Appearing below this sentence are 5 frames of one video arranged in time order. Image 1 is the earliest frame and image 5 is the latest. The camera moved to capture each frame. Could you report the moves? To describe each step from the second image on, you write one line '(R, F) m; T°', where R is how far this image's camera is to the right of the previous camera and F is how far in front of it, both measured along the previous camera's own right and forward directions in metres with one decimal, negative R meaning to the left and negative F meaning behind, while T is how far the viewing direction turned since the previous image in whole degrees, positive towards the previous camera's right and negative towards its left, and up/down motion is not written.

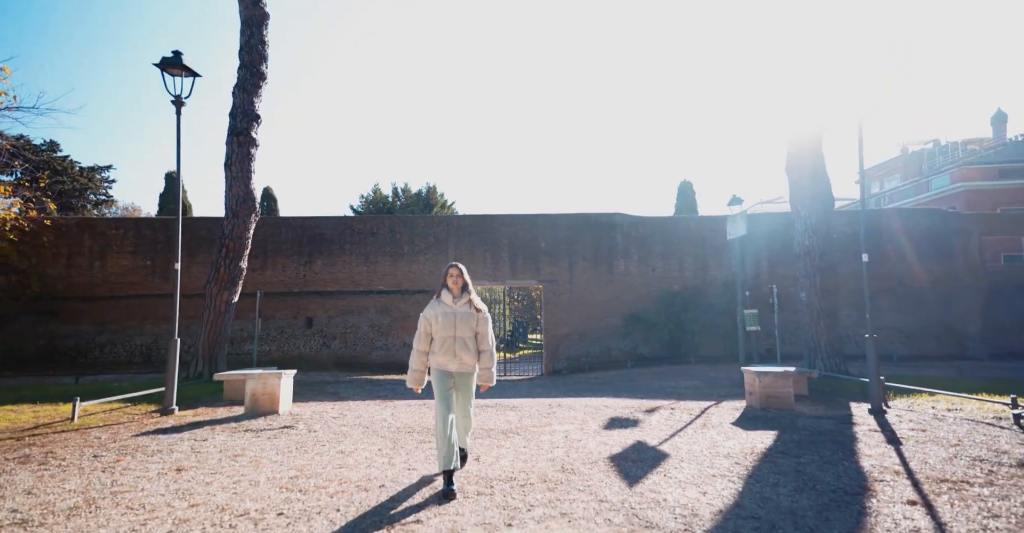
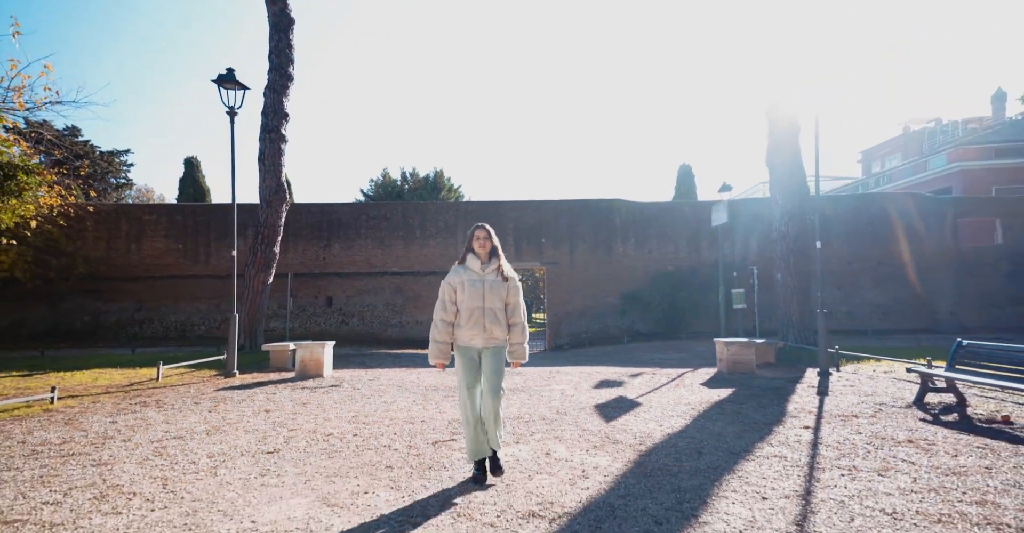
(0.0, -1.5) m; 0°
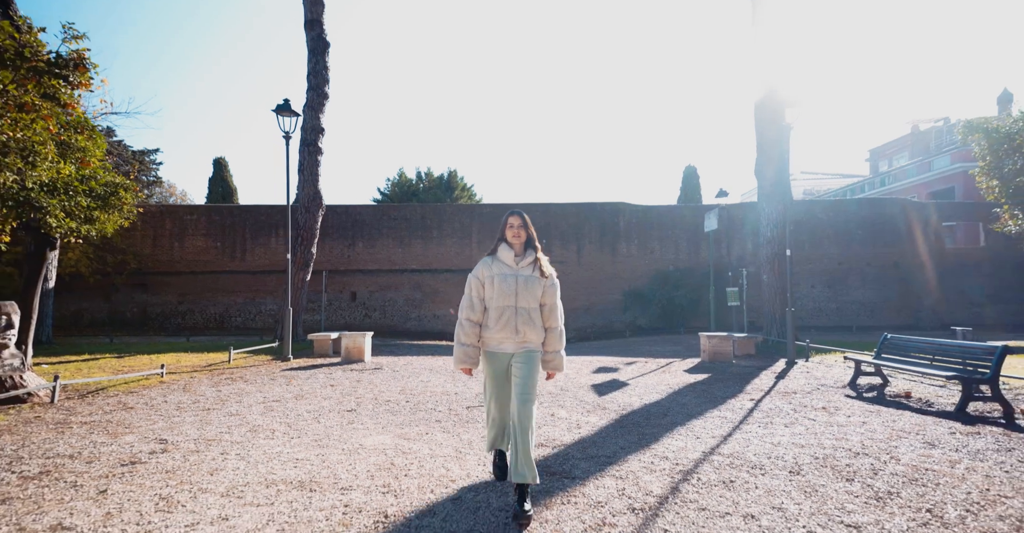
(-0.1, -1.7) m; -1°
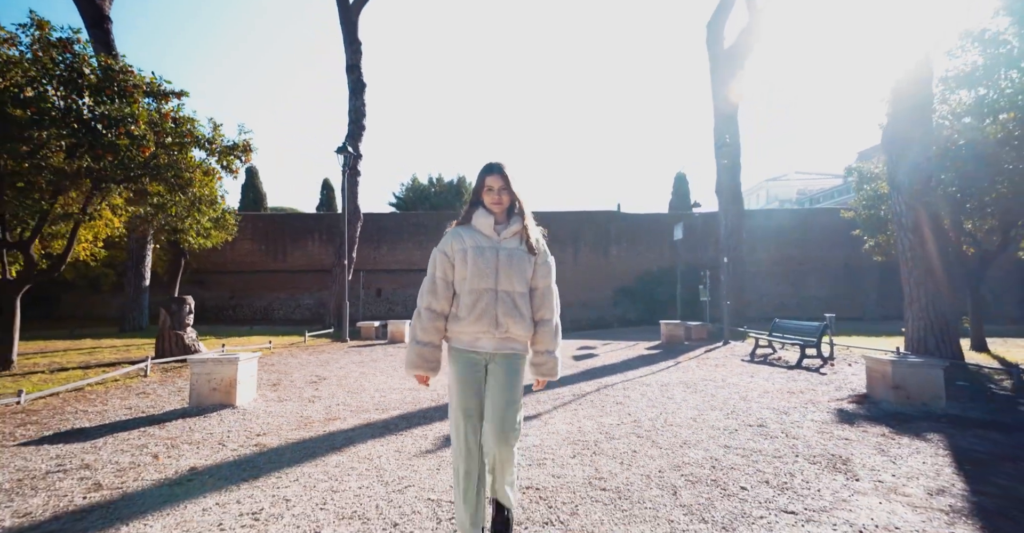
(0.0, -3.6) m; 0°
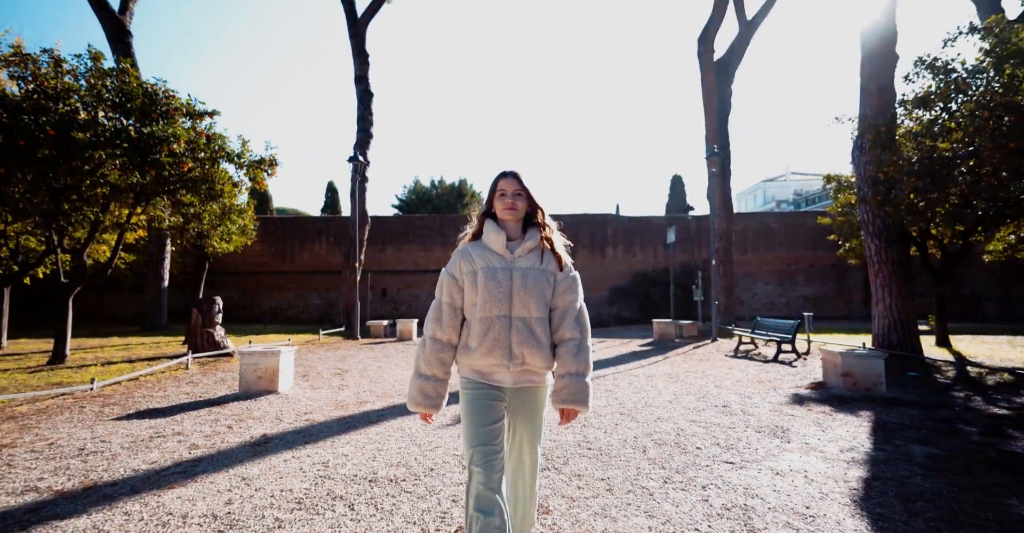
(0.0, -0.9) m; 0°
